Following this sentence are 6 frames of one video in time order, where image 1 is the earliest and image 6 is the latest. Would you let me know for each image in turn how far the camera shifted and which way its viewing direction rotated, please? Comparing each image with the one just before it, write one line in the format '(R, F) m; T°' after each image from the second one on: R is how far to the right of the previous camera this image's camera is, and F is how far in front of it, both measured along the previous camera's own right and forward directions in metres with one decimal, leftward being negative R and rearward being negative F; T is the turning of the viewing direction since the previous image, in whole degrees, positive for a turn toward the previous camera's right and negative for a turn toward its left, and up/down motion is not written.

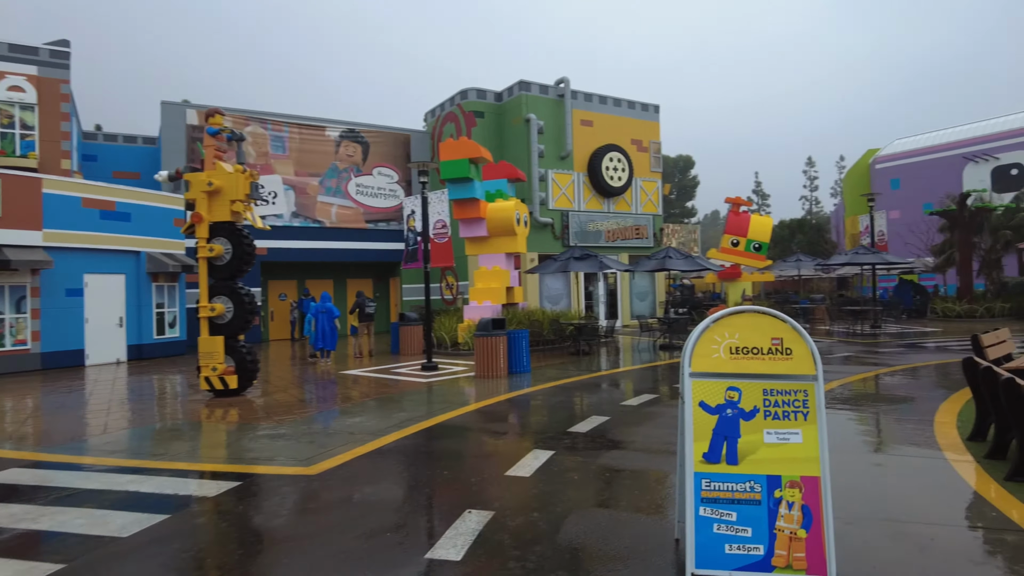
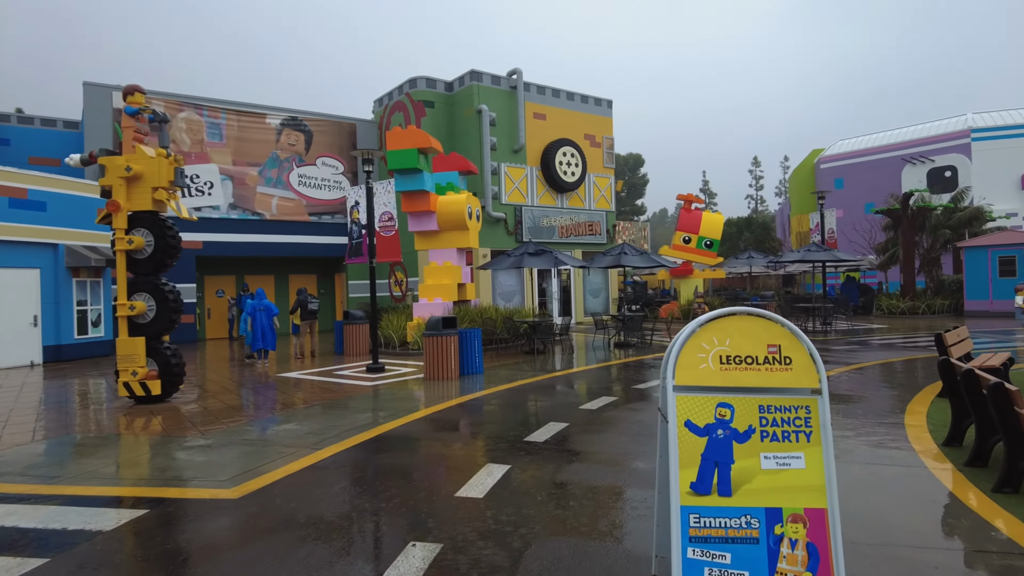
(0.0, +0.5) m; +4°
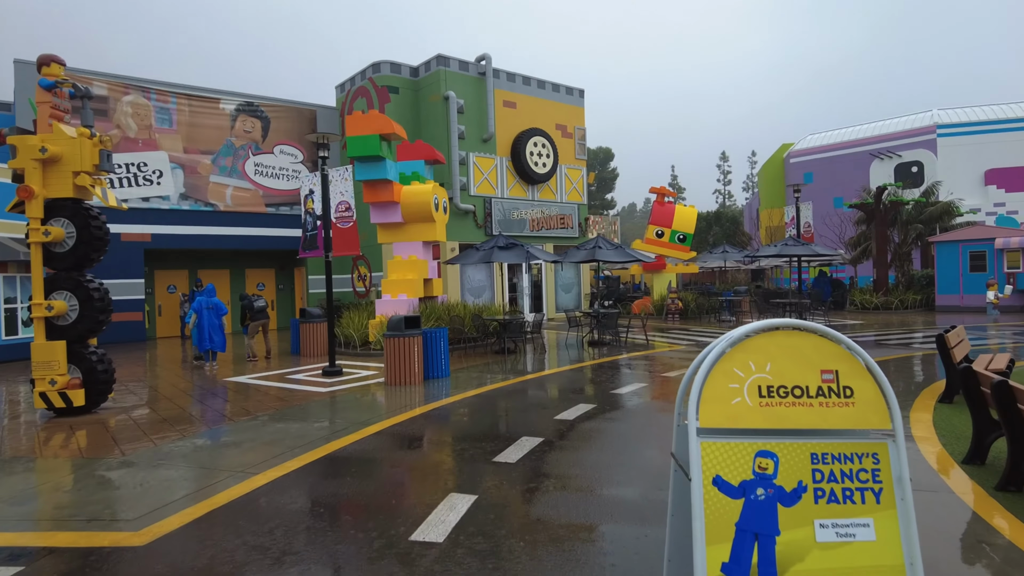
(0.0, +0.7) m; +3°
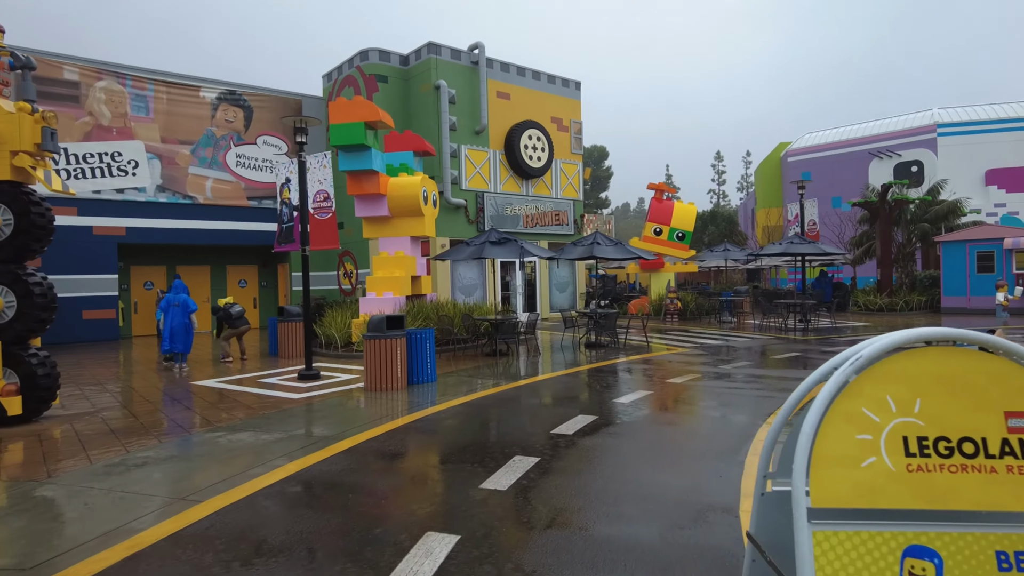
(0.0, +0.8) m; +1°
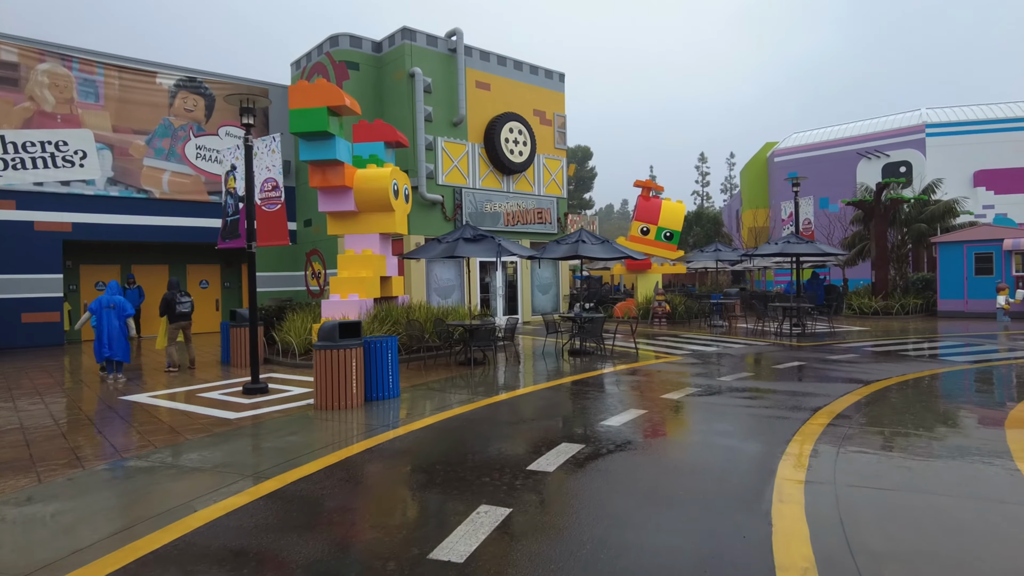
(+0.1, +1.1) m; +1°
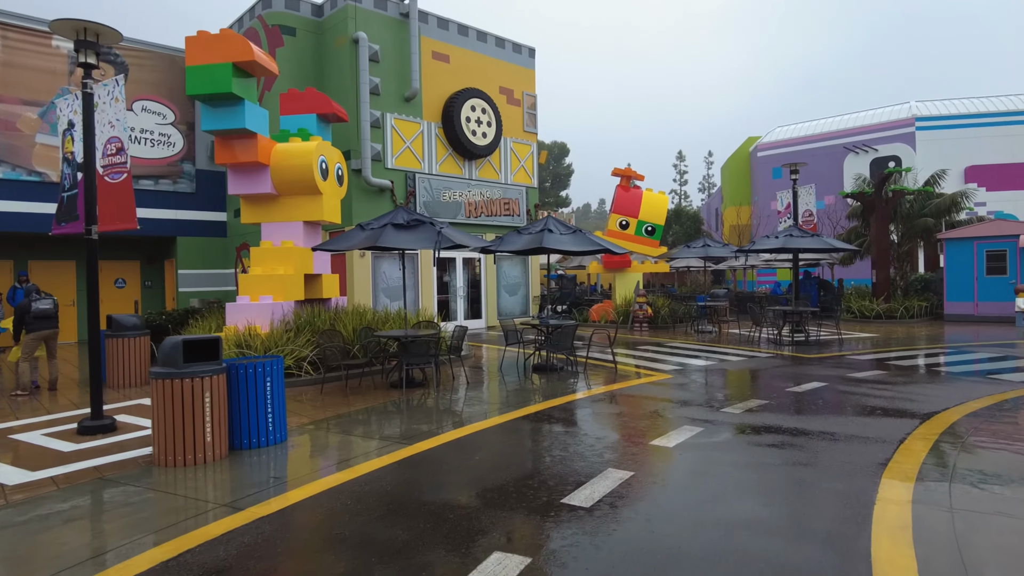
(+0.4, +2.2) m; +2°
